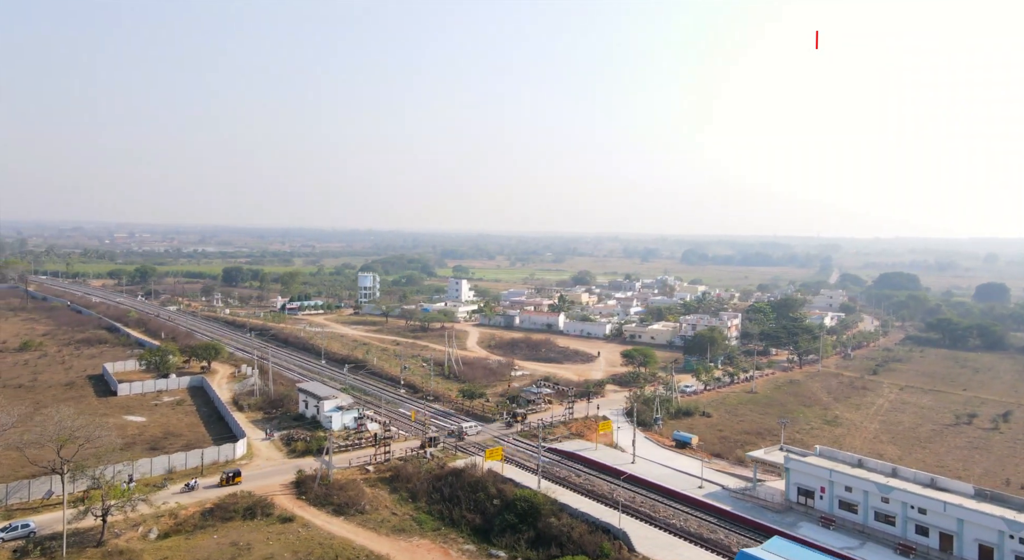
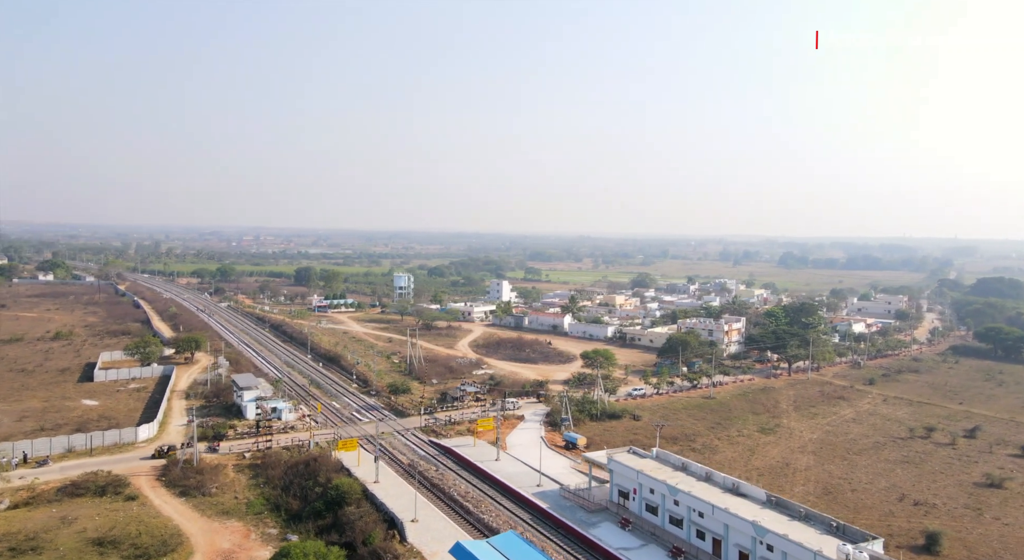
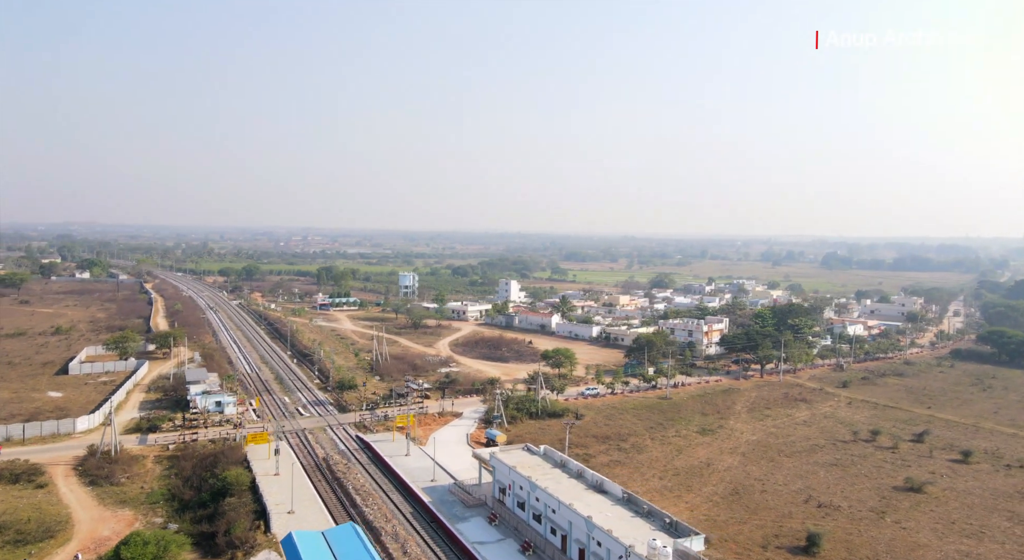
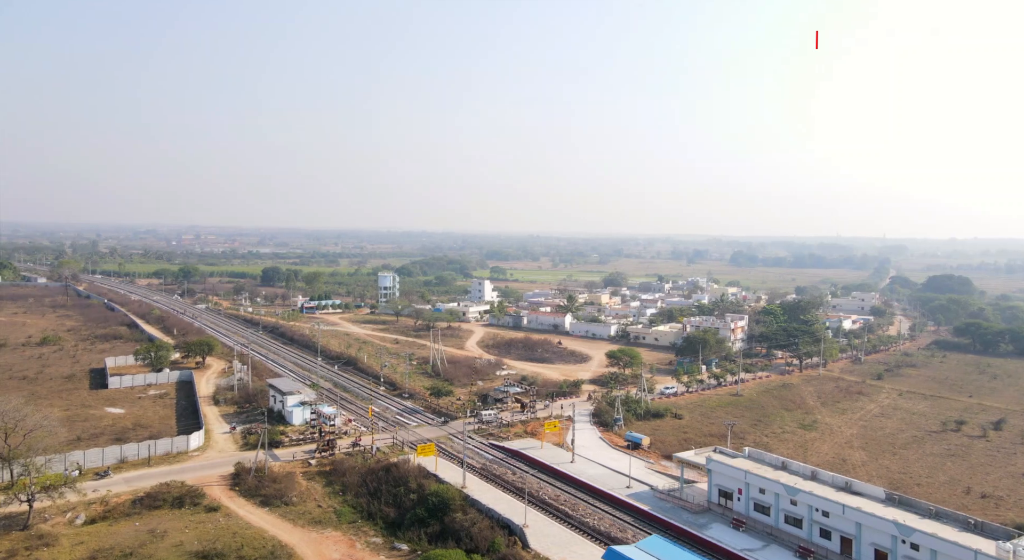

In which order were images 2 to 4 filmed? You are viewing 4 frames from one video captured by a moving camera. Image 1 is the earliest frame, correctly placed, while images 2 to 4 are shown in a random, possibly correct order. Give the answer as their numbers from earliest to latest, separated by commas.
4, 2, 3
